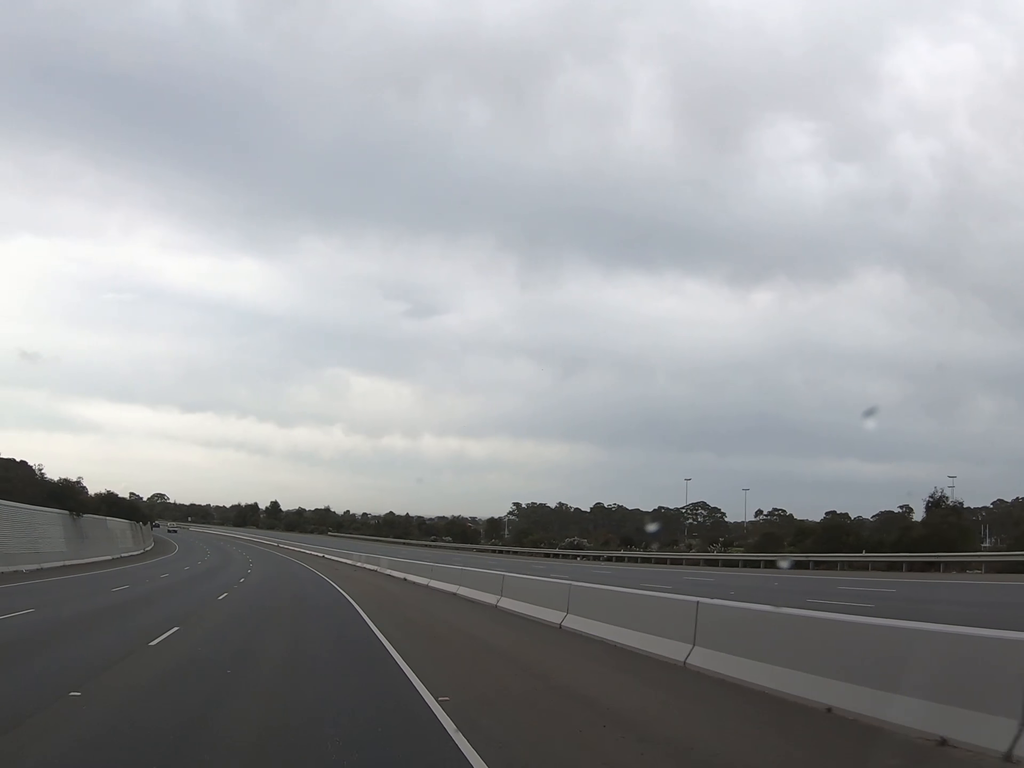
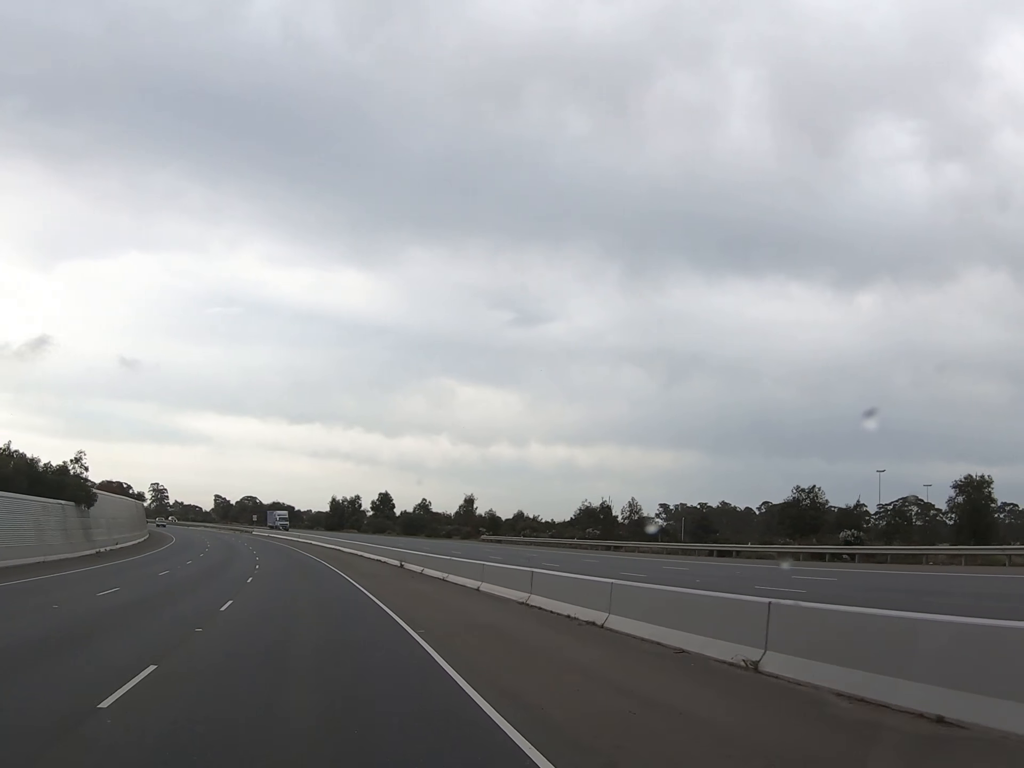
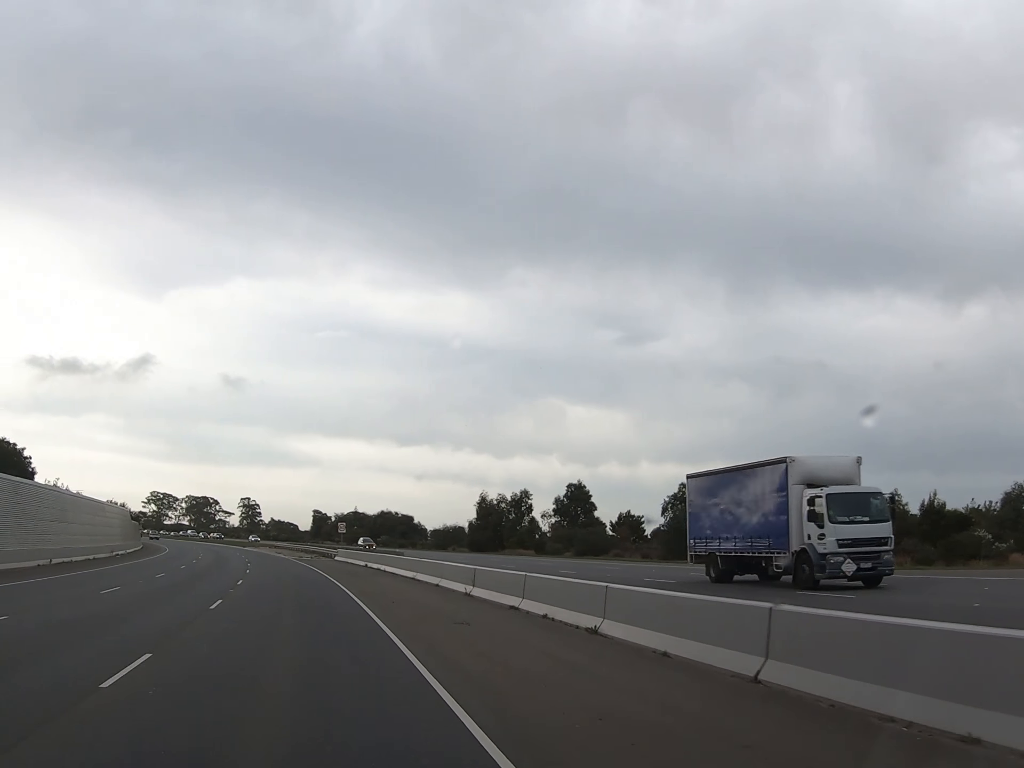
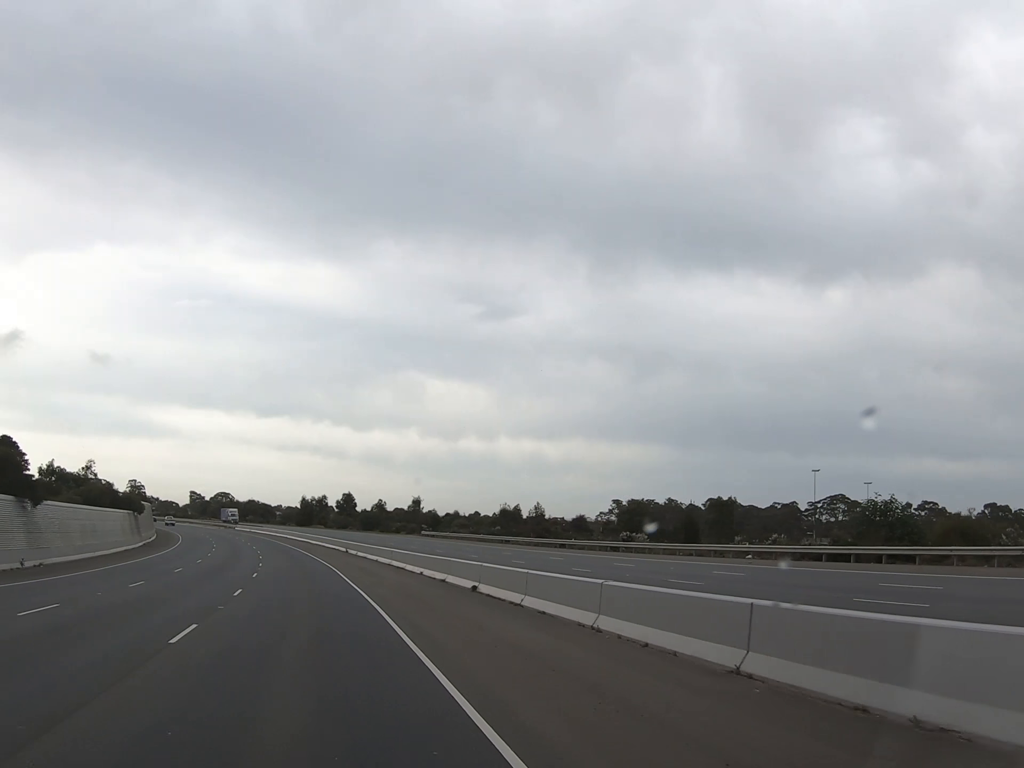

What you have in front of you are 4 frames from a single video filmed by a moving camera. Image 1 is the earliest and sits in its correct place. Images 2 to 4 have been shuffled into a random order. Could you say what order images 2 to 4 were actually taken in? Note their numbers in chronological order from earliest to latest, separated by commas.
4, 2, 3
